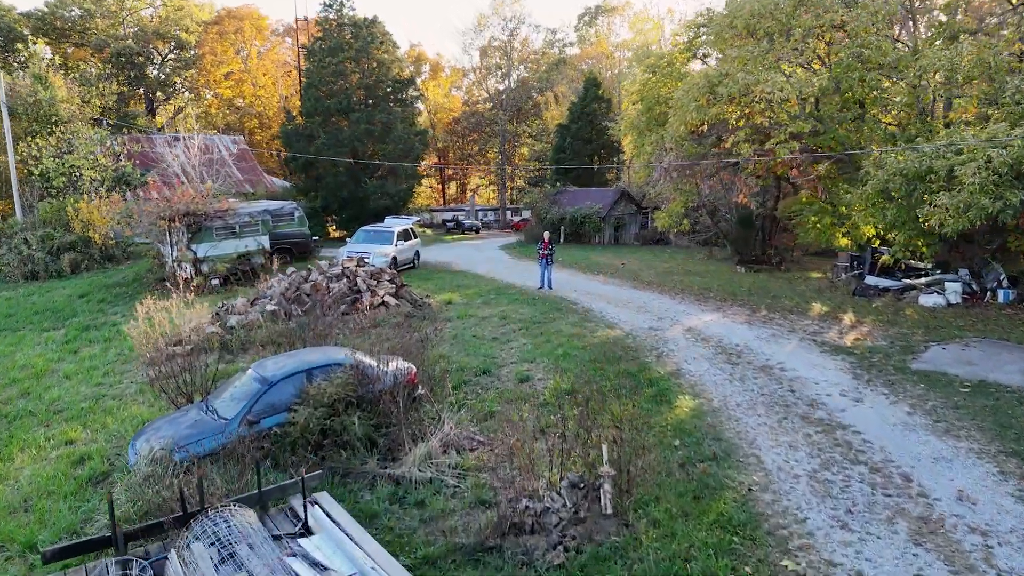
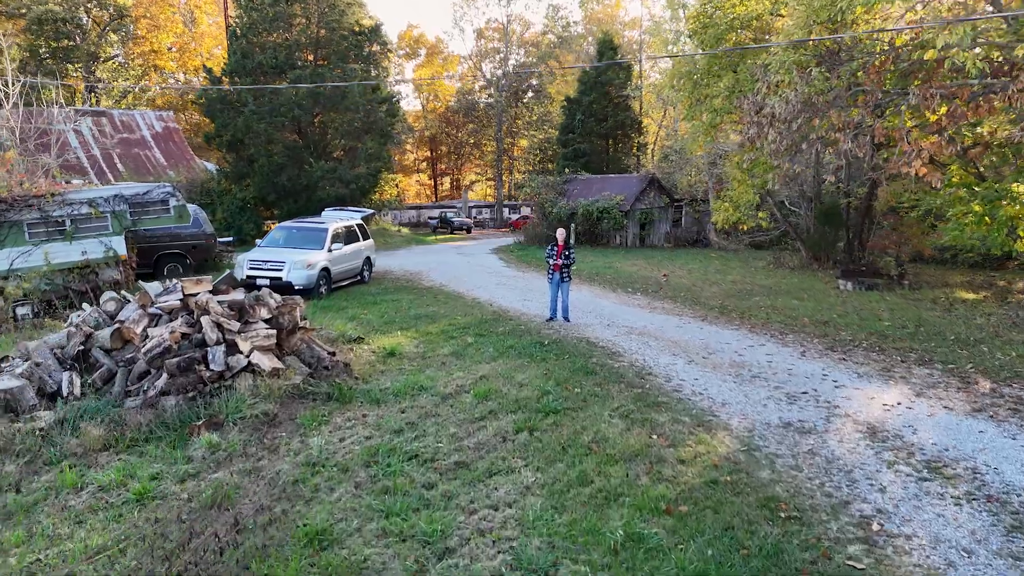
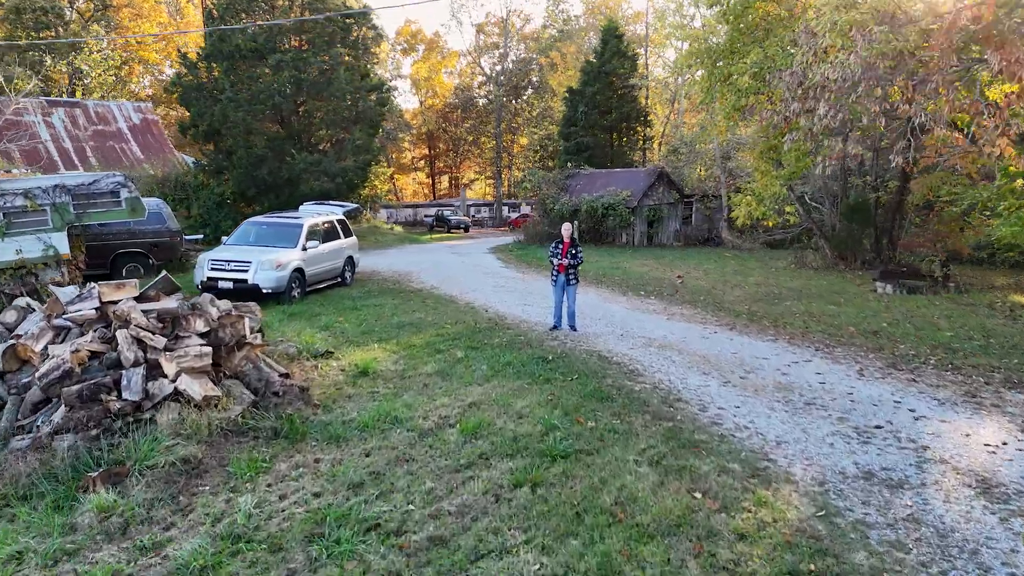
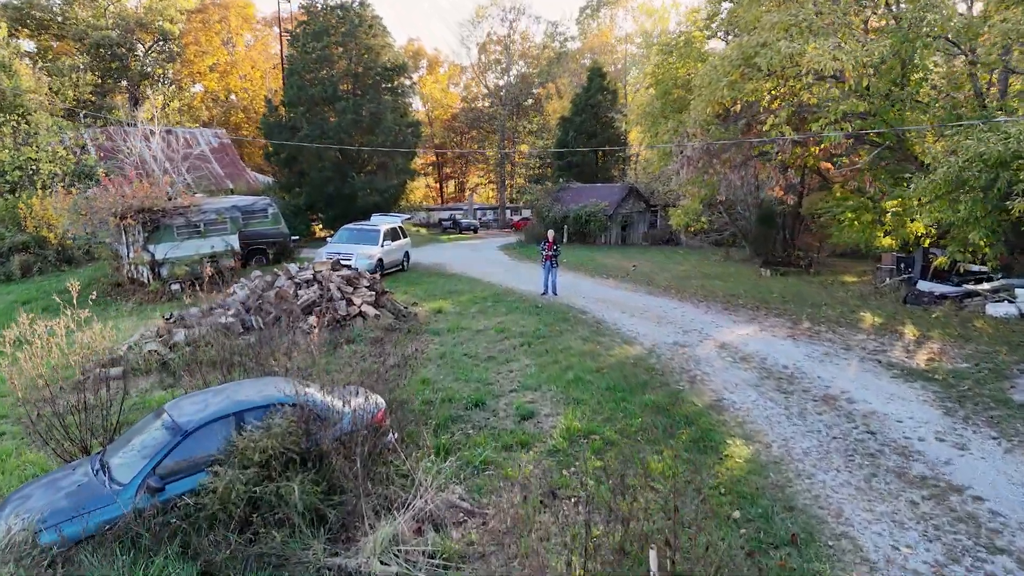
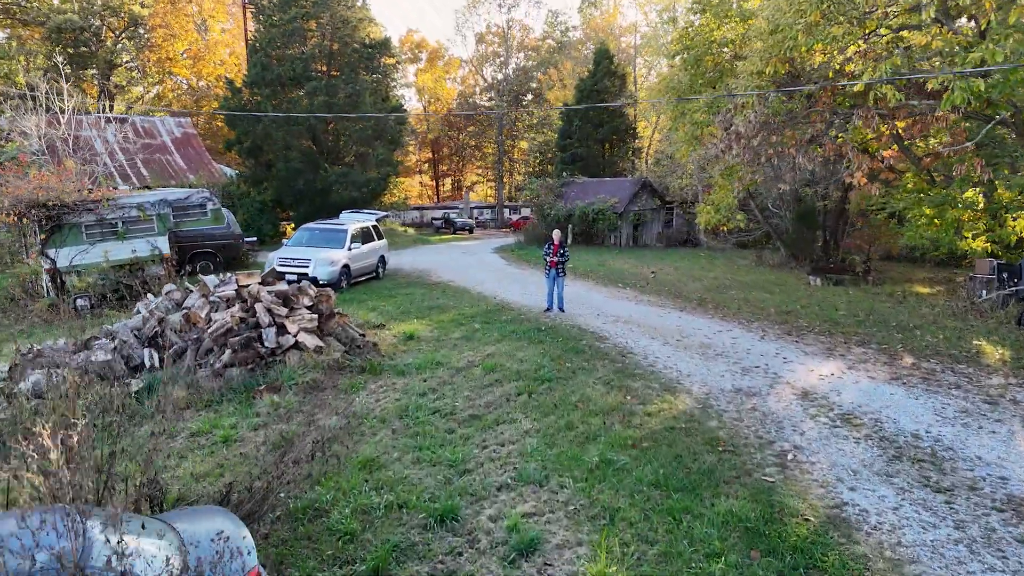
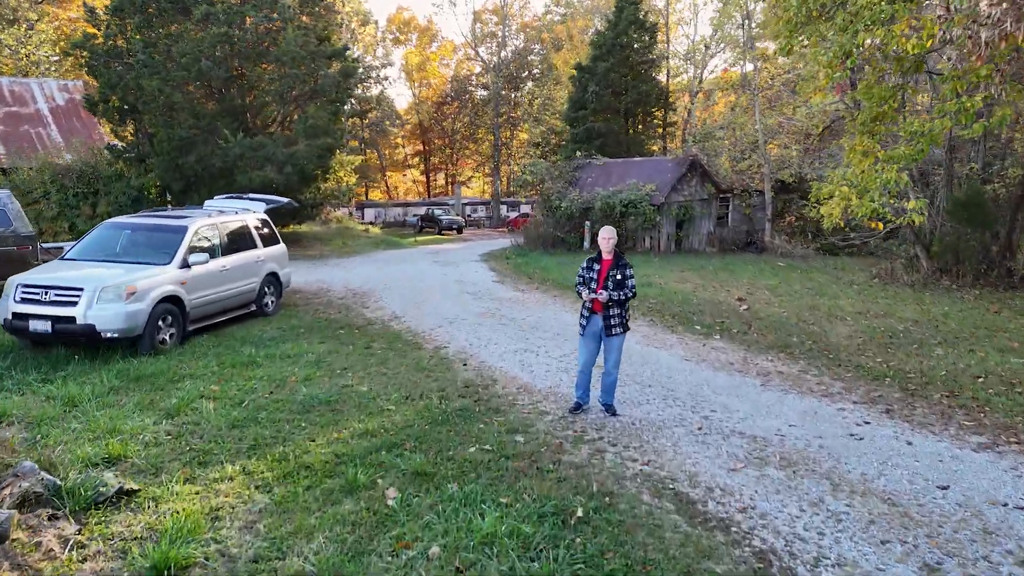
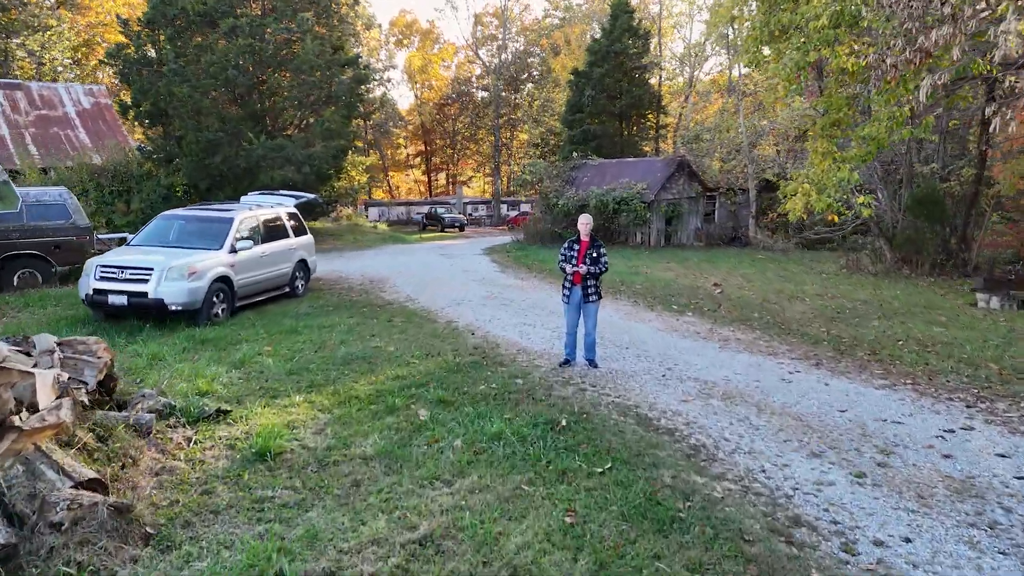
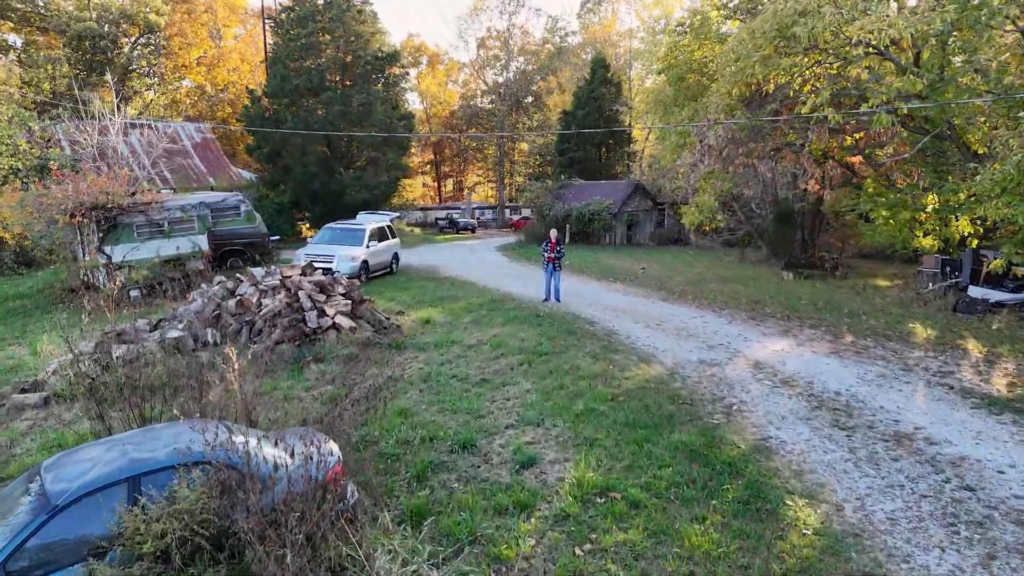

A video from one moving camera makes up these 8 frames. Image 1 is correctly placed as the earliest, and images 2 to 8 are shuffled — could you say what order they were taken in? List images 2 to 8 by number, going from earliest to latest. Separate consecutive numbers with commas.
4, 8, 5, 2, 3, 7, 6
